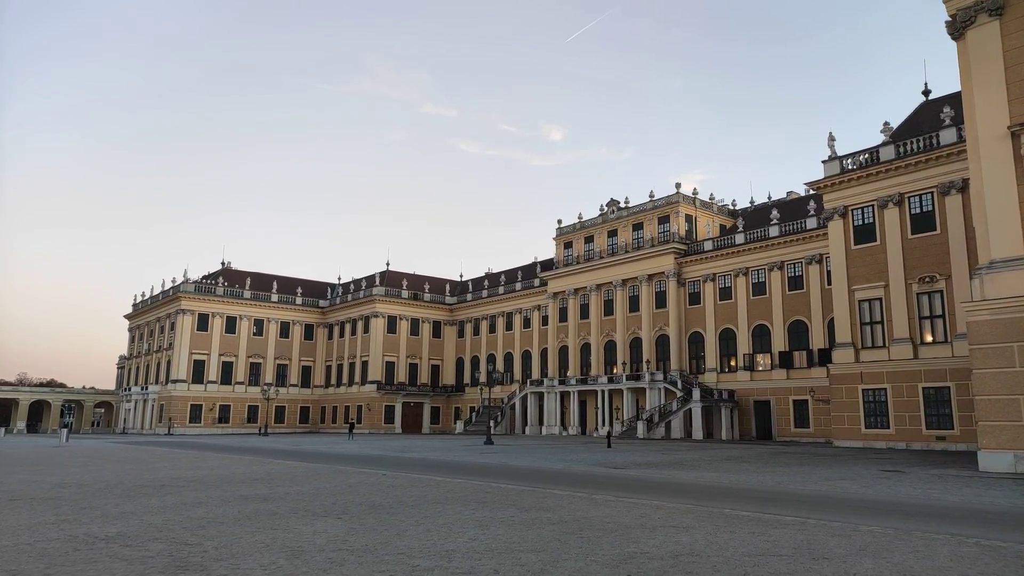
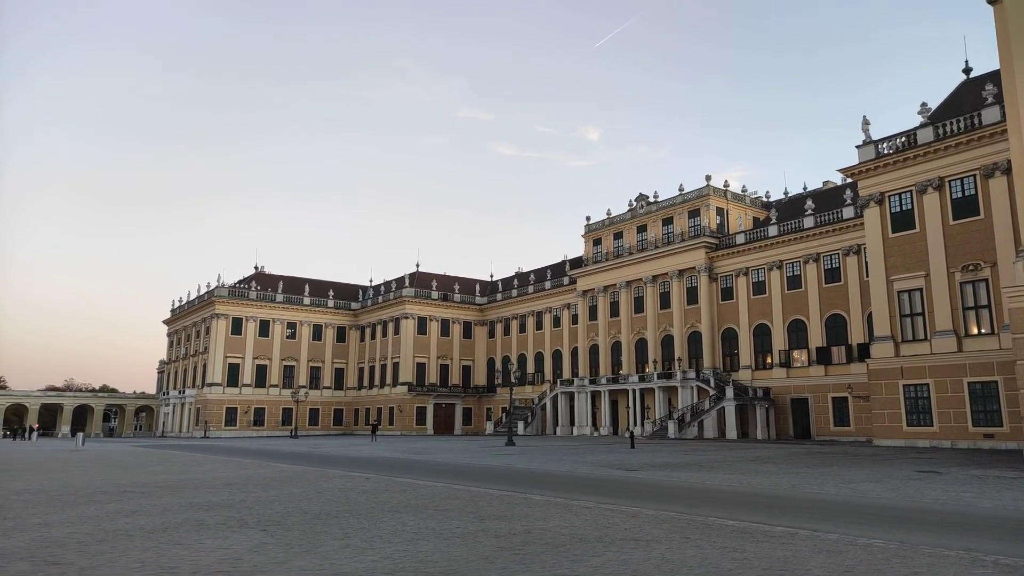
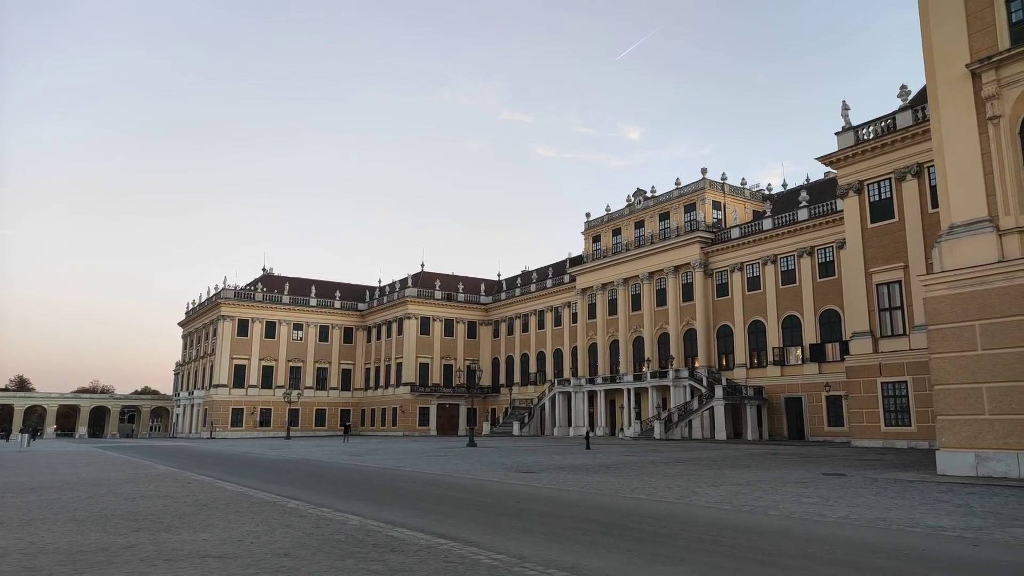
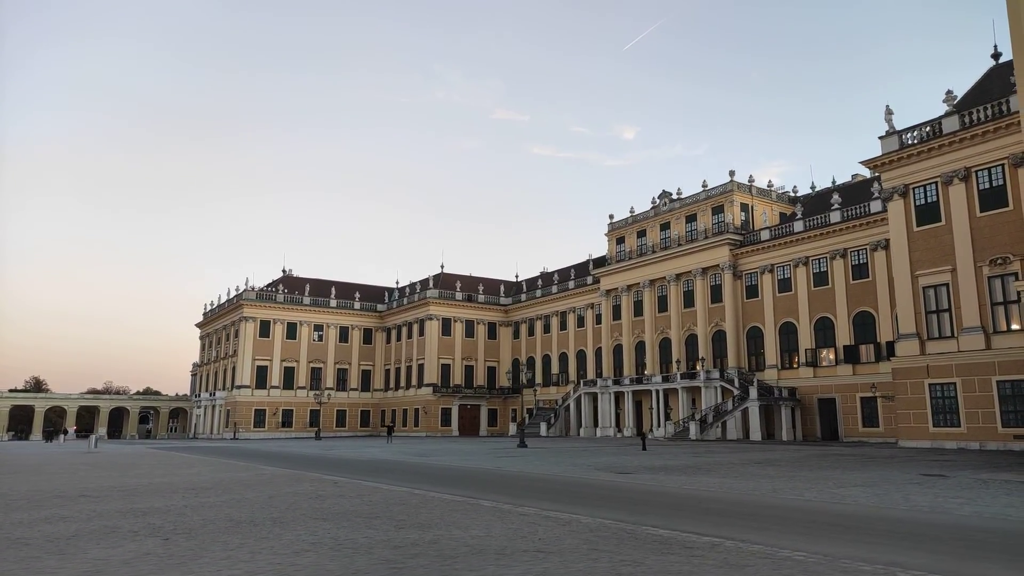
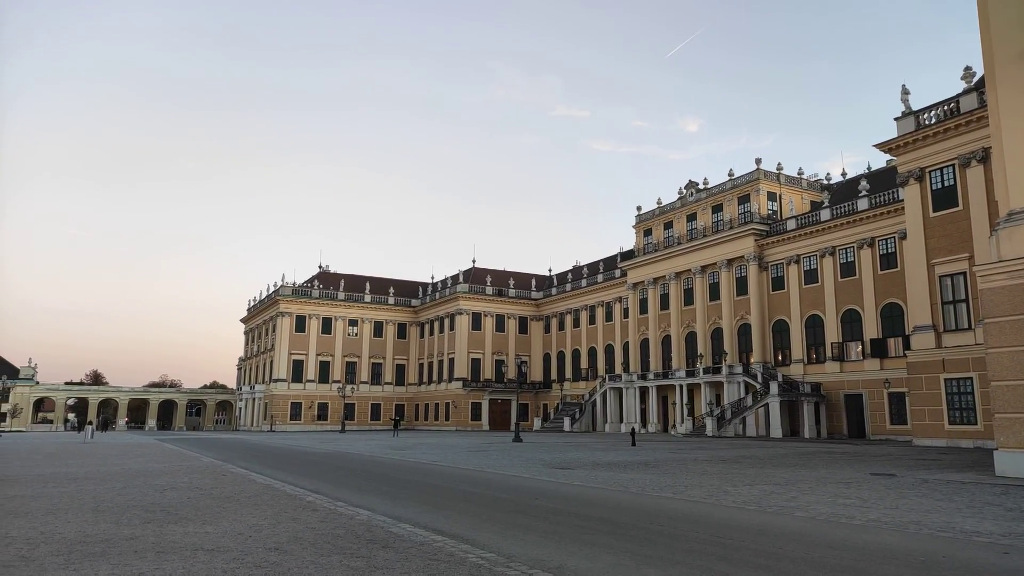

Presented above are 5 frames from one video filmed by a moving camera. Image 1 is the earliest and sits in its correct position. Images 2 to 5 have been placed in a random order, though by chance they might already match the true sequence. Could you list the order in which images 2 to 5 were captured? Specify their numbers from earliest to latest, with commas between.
2, 4, 3, 5
